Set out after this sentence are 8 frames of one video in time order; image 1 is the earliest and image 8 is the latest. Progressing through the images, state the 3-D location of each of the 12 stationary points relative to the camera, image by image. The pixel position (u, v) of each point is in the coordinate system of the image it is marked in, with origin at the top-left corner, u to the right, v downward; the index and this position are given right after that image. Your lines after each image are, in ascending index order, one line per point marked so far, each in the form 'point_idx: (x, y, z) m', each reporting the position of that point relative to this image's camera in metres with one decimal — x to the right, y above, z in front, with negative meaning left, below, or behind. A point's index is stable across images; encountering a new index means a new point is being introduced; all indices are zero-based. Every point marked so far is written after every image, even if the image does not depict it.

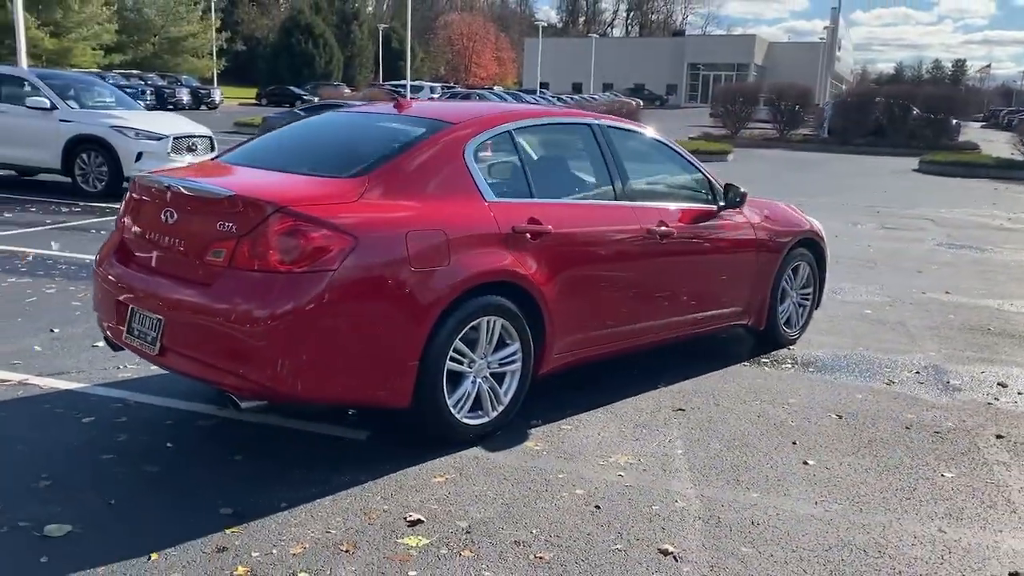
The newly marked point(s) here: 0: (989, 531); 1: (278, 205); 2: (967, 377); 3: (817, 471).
0: (+2.0, -1.0, +3.8) m
1: (-1.0, +0.4, +3.8) m
2: (+3.2, -0.6, +6.2) m
3: (+1.5, -0.9, +4.4) m
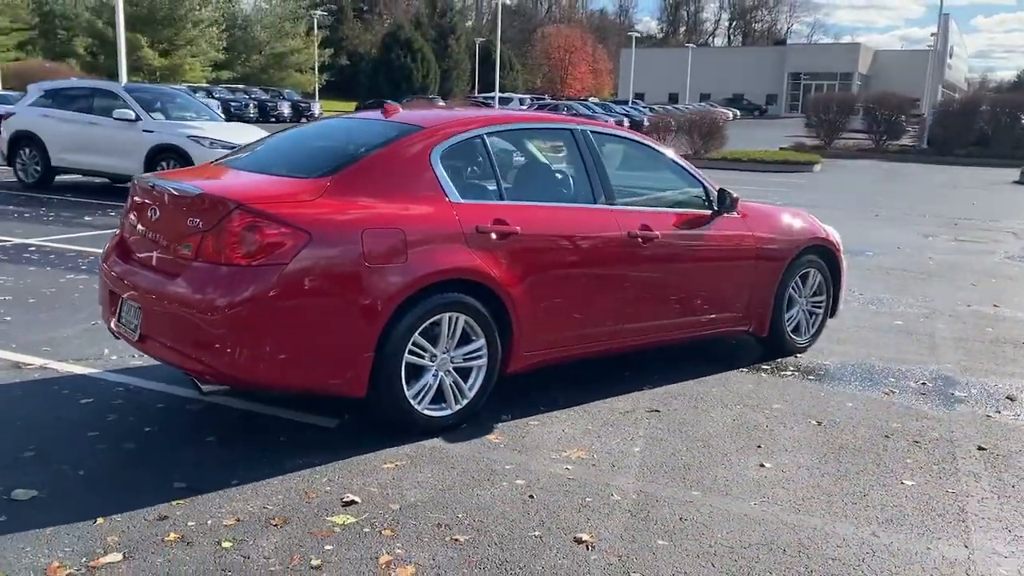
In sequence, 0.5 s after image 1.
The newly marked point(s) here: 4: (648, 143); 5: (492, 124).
0: (+1.7, -1.1, +3.7) m
1: (-1.3, +0.4, +4.1) m
2: (+3.2, -0.7, +6.0) m
3: (+1.3, -0.9, +4.4) m
4: (+0.9, +0.9, +5.8) m
5: (-0.1, +0.9, +4.9) m
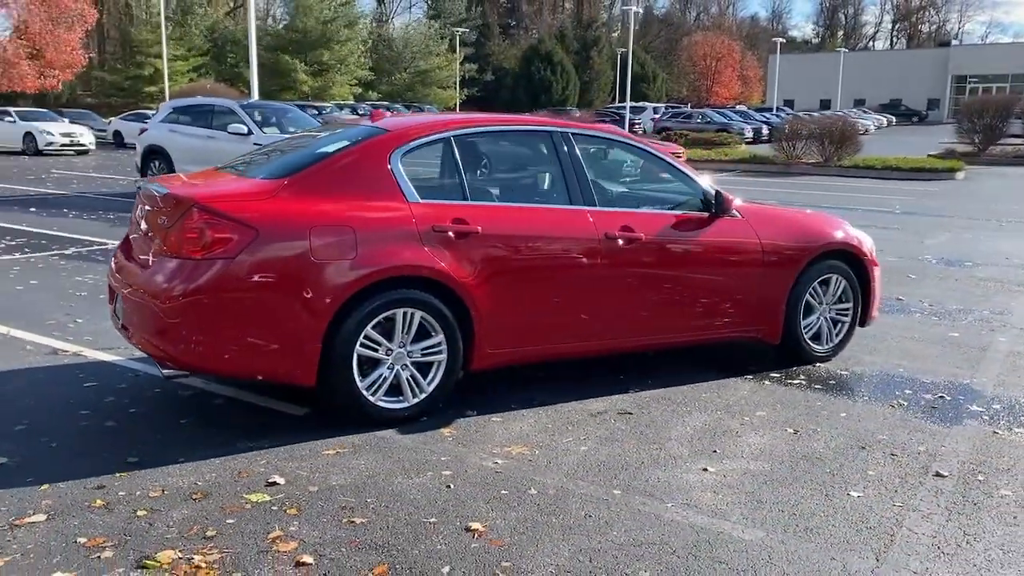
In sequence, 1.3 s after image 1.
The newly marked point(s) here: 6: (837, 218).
0: (+1.3, -1.1, +3.5) m
1: (-1.6, +0.4, +4.4) m
2: (+3.1, -0.7, +5.6) m
3: (+0.9, -0.9, +4.3) m
4: (+0.8, +0.9, +5.7) m
5: (-0.3, +0.9, +5.1) m
6: (+2.4, +0.5, +6.6) m
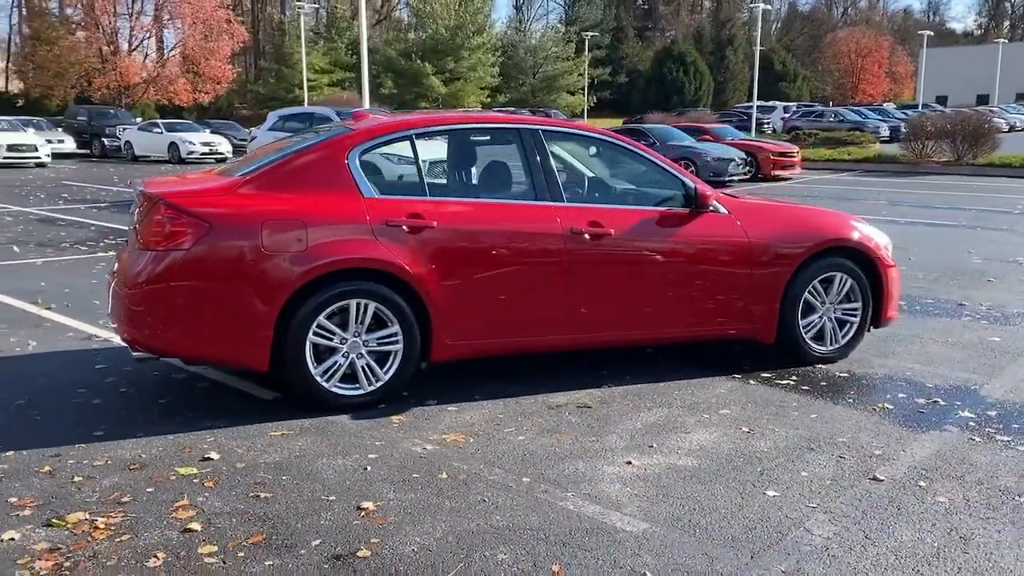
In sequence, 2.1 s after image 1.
0: (+0.8, -1.0, +3.5) m
1: (-1.9, +0.5, +4.8) m
2: (+2.9, -0.7, +5.2) m
3: (+0.6, -0.9, +4.3) m
4: (+0.7, +0.9, +5.7) m
5: (-0.5, +1.0, +5.3) m
6: (+2.4, +0.5, +6.4) m
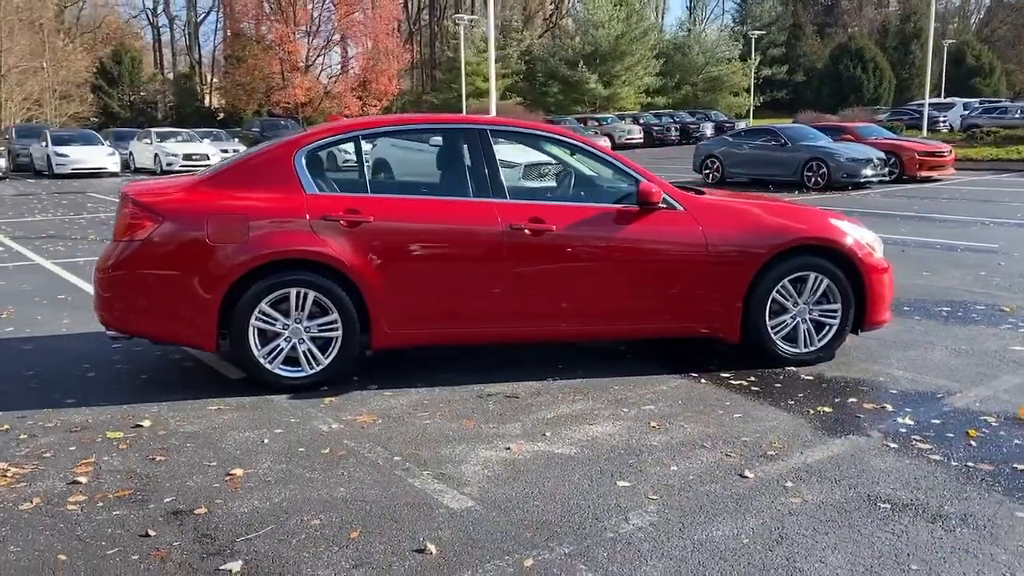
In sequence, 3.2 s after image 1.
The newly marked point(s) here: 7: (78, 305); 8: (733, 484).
0: (0.0, -1.0, +3.6) m
1: (-2.3, +0.6, +5.4) m
2: (+2.4, -0.7, +4.9) m
3: (0.0, -0.8, +4.4) m
4: (+0.4, +1.0, +5.8) m
5: (-0.9, +1.0, +5.6) m
6: (+2.2, +0.5, +6.1) m
7: (-4.1, -0.2, +8.3) m
8: (+1.0, -0.9, +4.0) m
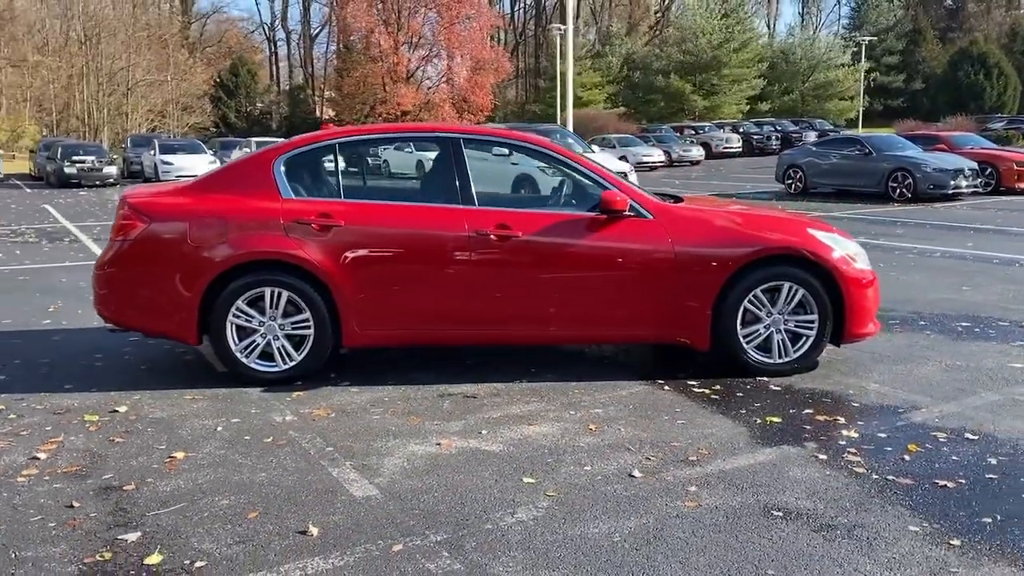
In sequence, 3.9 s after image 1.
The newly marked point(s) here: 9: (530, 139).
0: (-0.4, -1.0, +3.8) m
1: (-2.5, +0.6, +5.9) m
2: (+2.1, -0.8, +4.8) m
3: (-0.4, -0.8, +4.6) m
4: (+0.2, +0.9, +5.9) m
5: (-1.1, +1.0, +5.9) m
6: (+2.0, +0.5, +6.0) m
7: (-3.9, -0.1, +8.9) m
8: (+0.6, -0.9, +4.1) m
9: (+0.1, +1.0, +6.0) m
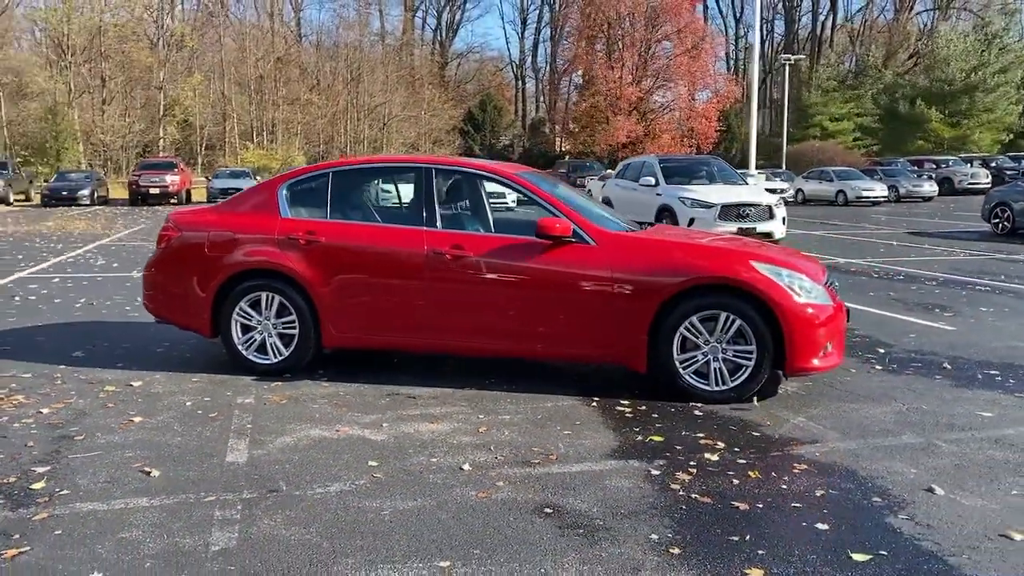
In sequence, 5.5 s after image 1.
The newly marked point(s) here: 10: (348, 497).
0: (-1.4, -1.0, +4.5) m
1: (-2.7, +0.6, +7.2) m
2: (+1.3, -1.0, +4.9) m
3: (-1.1, -0.9, +5.3) m
4: (-0.1, +0.8, +6.5) m
5: (-1.3, +1.0, +6.8) m
6: (+1.7, +0.2, +6.1) m
7: (-3.3, -0.2, +10.4) m
8: (-0.3, -1.0, +4.6) m
9: (-0.1, +0.9, +6.6) m
10: (-0.8, -1.0, +4.3) m
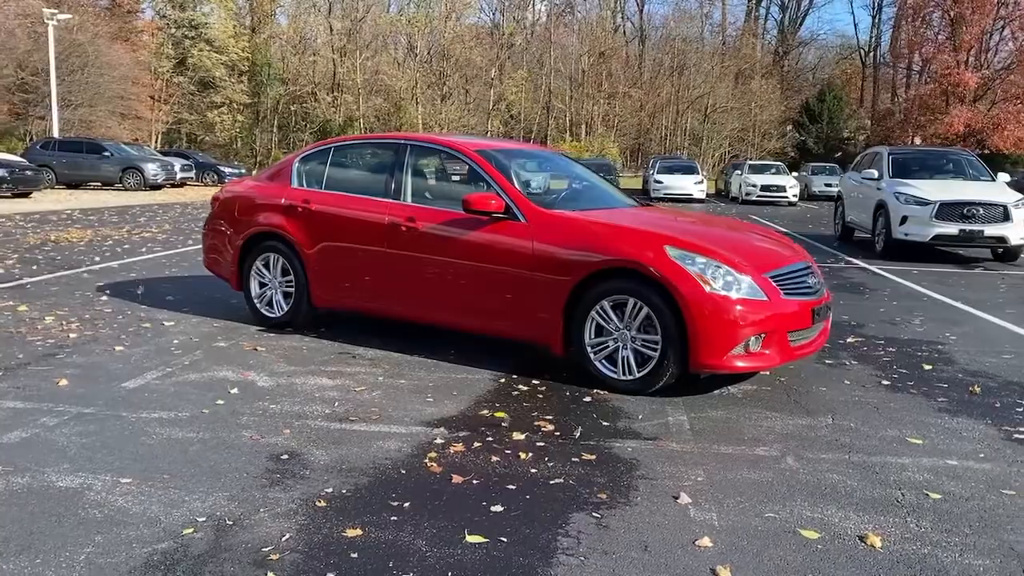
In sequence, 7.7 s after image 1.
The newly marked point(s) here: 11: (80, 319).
0: (-2.4, -0.7, +5.3) m
1: (-2.6, +1.0, +8.2) m
2: (+0.2, -0.8, +4.7) m
3: (-1.9, -0.6, +6.0) m
4: (-0.4, +1.0, +6.7) m
5: (-1.4, +1.2, +7.4) m
6: (+1.1, +0.3, +5.7) m
7: (-2.1, +0.2, +11.5) m
8: (-1.4, -0.8, +5.0) m
9: (-0.4, +1.1, +6.8) m
10: (-2.0, -0.7, +4.9) m
11: (-3.8, -0.3, +7.7) m
